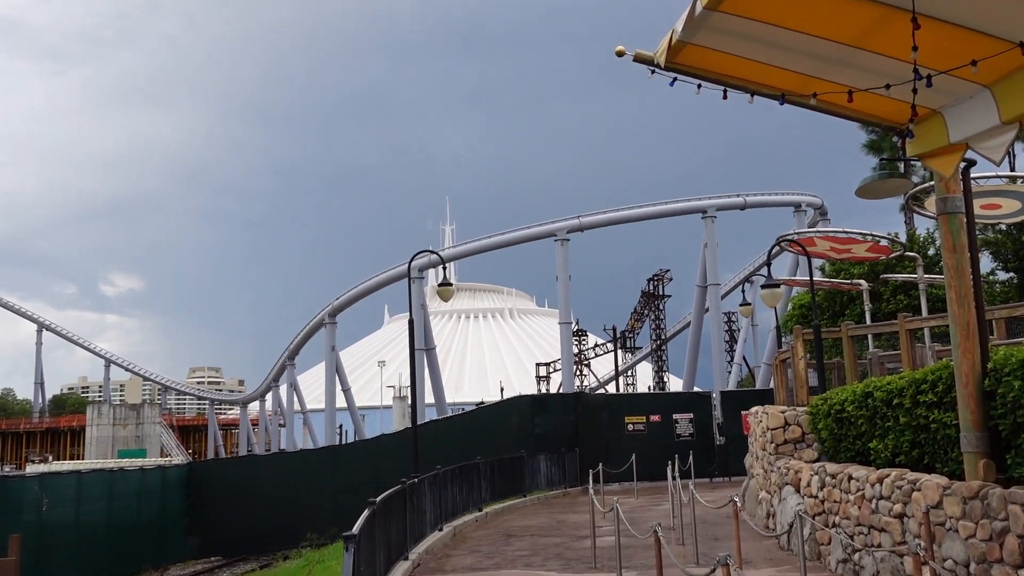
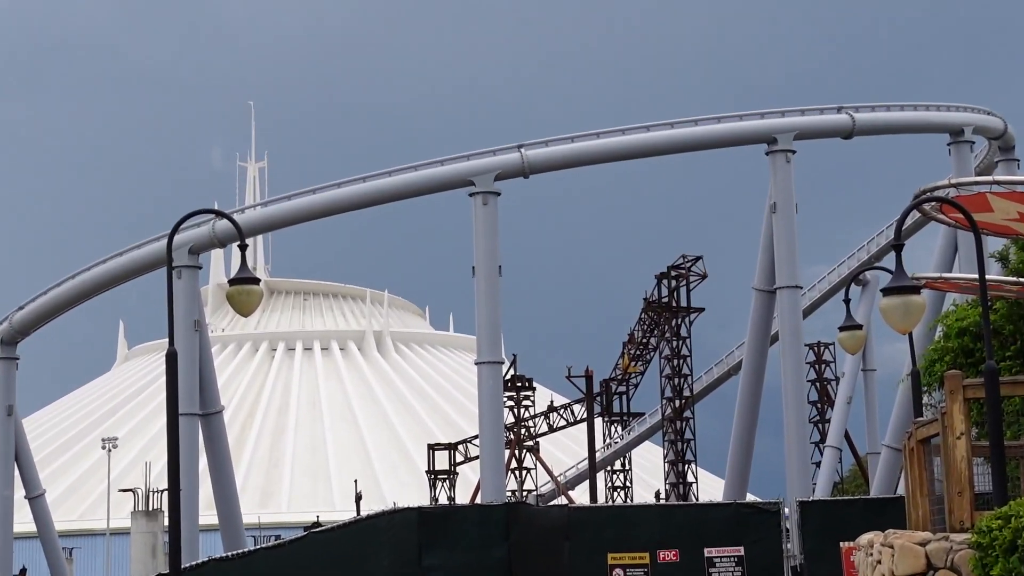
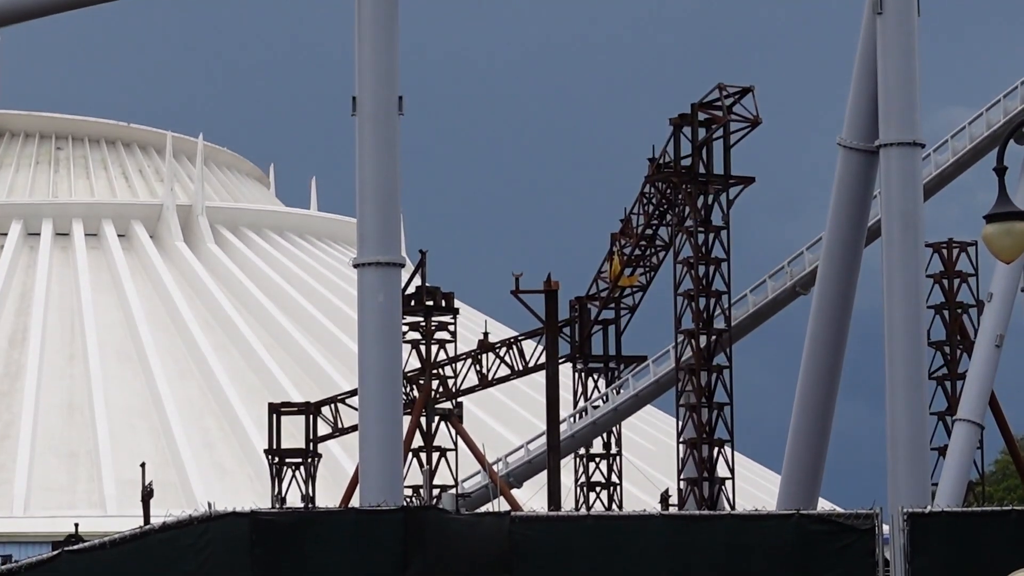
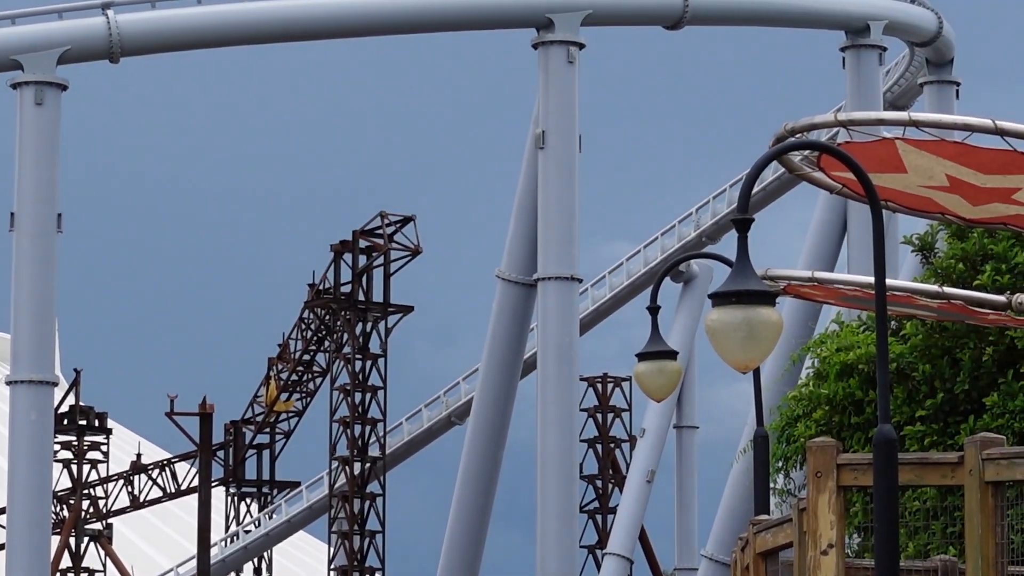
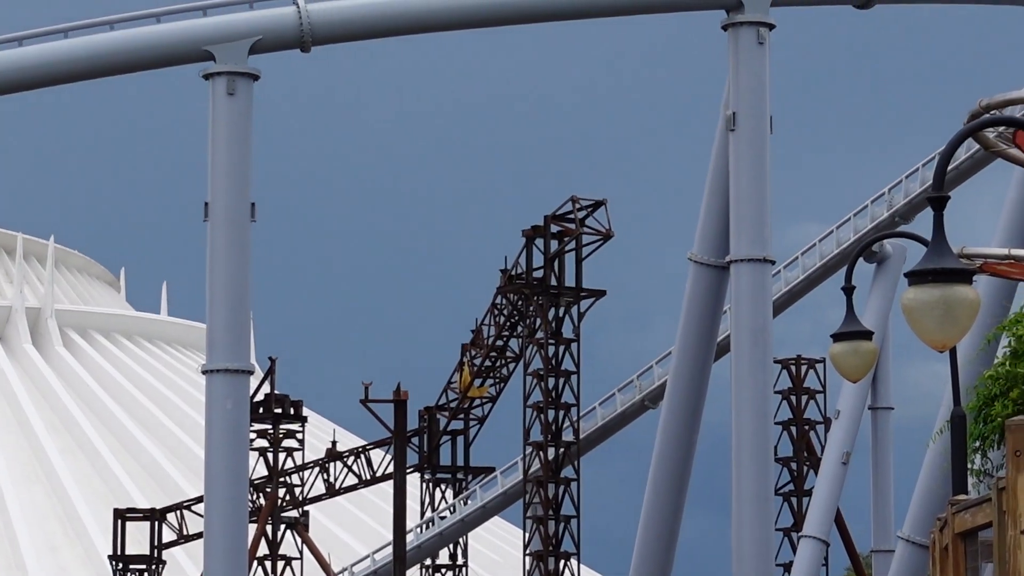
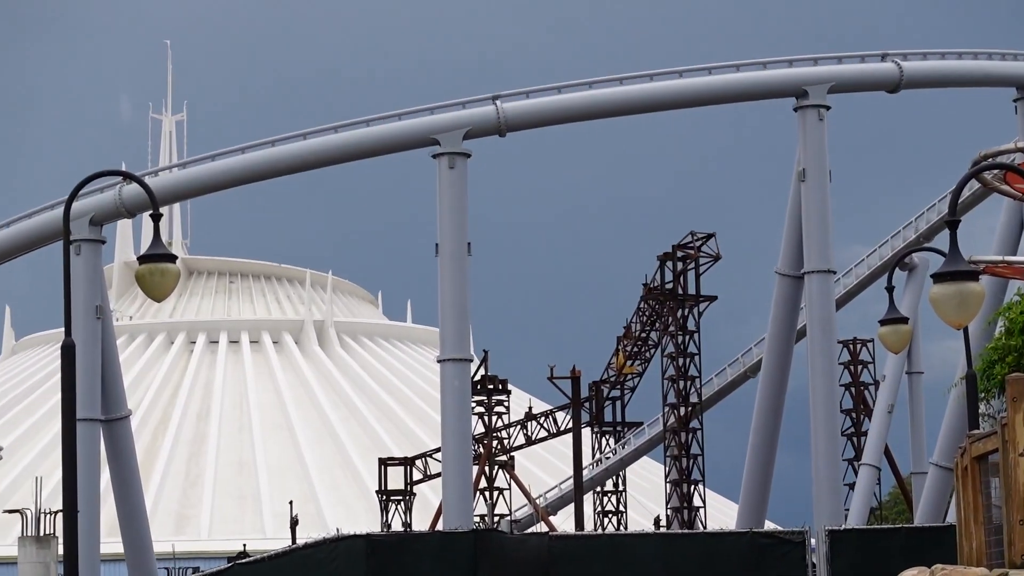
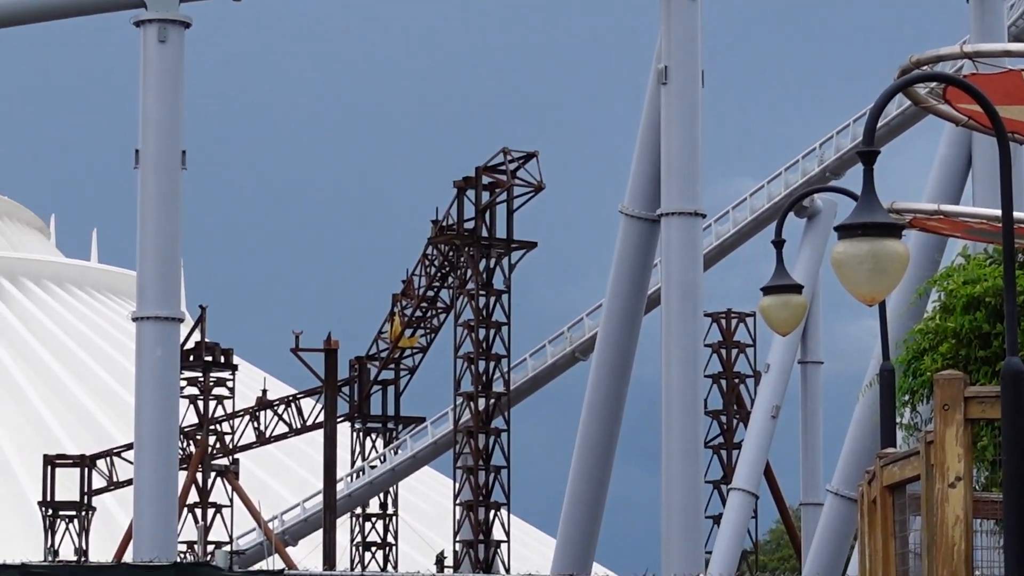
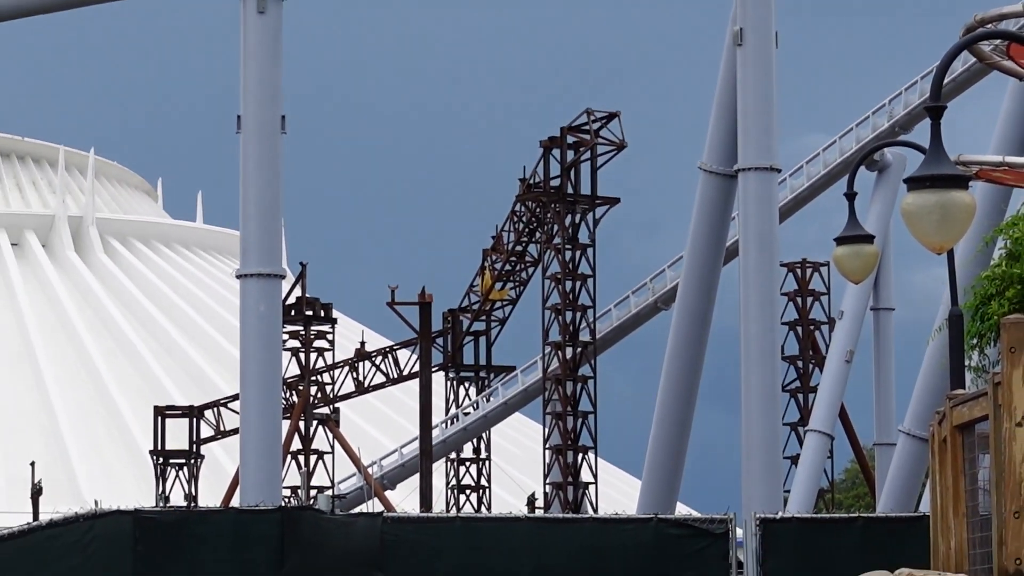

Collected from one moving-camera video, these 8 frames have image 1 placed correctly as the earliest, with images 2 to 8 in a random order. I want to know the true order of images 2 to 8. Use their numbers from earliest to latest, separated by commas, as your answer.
2, 6, 3, 5, 4, 7, 8
